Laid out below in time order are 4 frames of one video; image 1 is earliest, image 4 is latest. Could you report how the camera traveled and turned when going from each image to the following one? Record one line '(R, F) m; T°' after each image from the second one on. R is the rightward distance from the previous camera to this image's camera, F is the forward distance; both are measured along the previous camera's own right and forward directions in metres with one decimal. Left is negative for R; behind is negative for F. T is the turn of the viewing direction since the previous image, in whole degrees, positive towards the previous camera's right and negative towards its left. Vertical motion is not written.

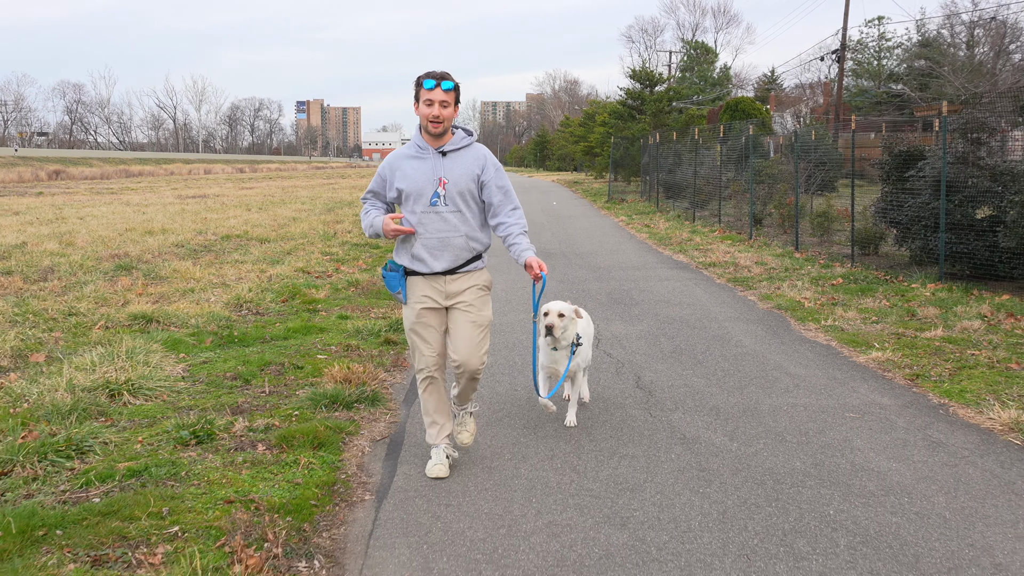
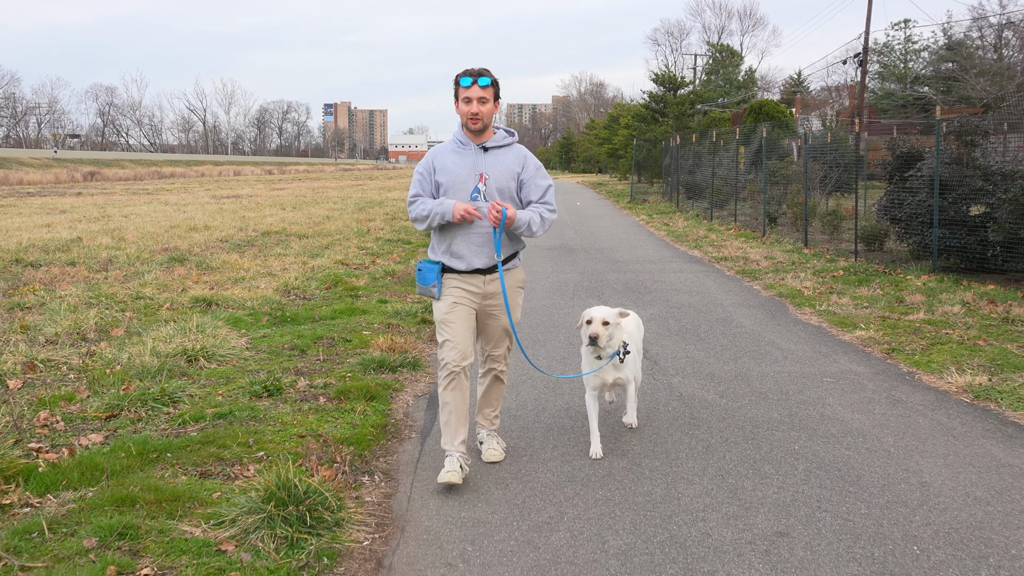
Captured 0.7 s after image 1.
(0.0, -0.8) m; -1°
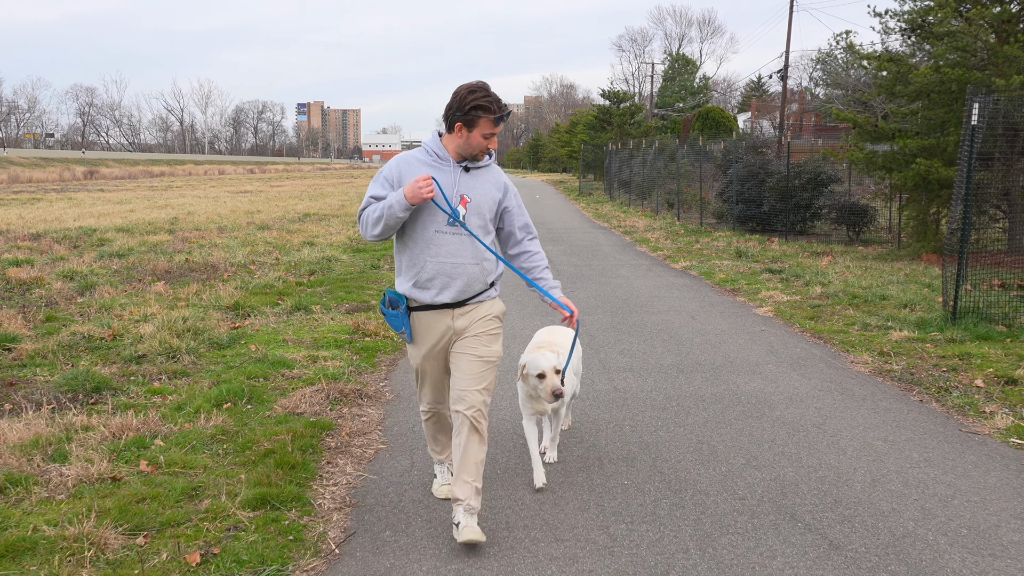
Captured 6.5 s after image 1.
(0.0, -6.3) m; +2°
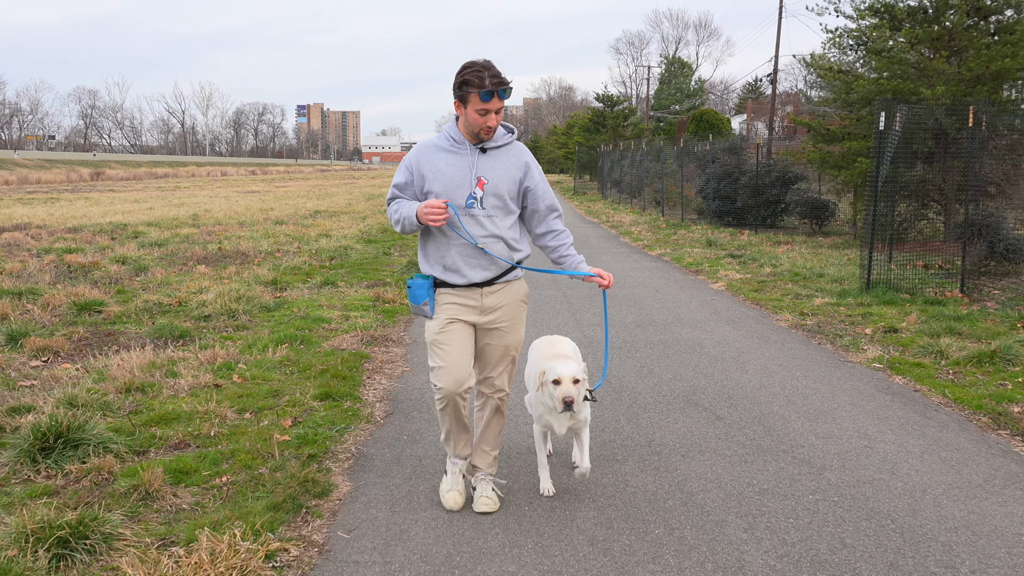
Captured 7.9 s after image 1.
(+0.1, -1.5) m; 0°
